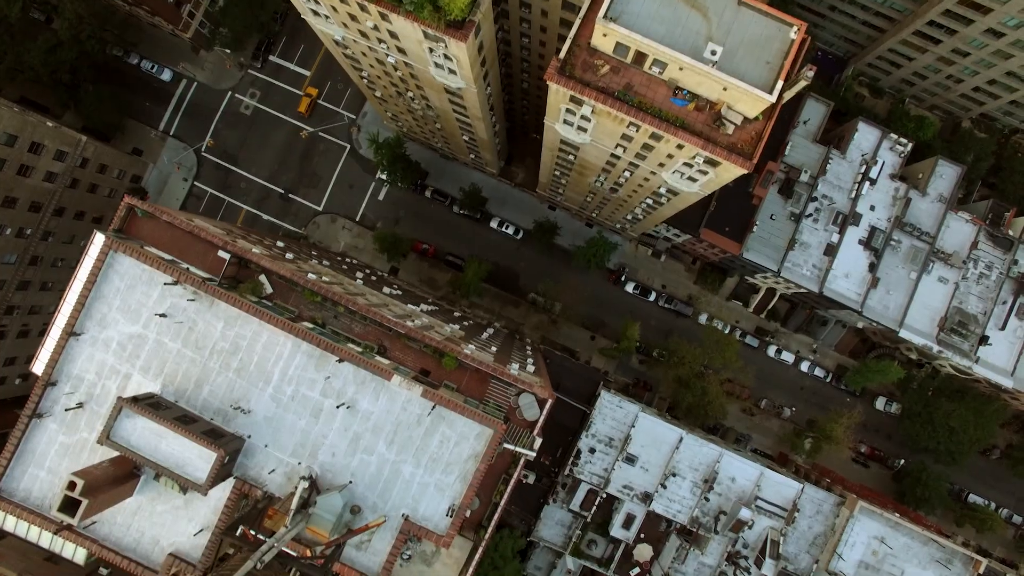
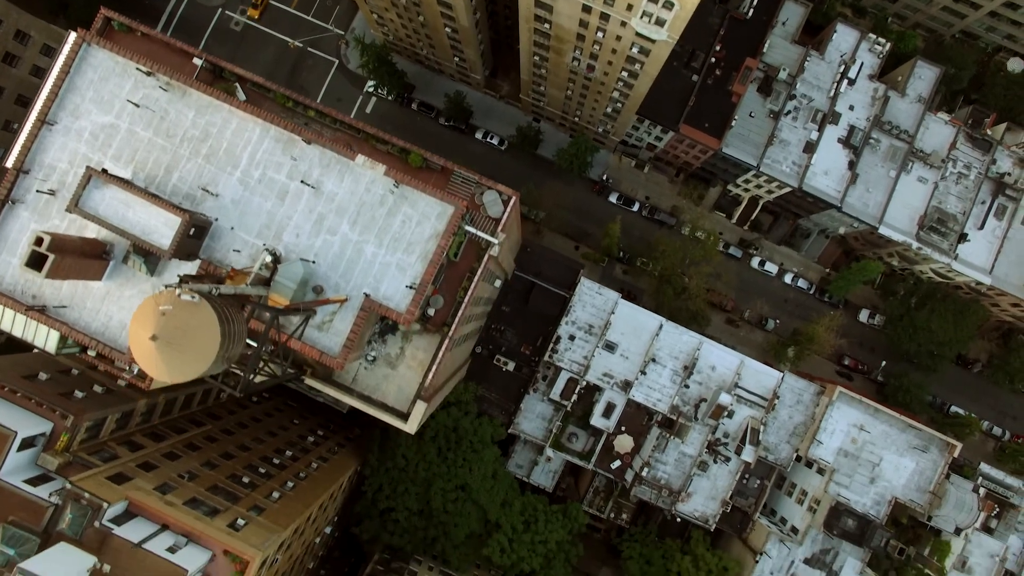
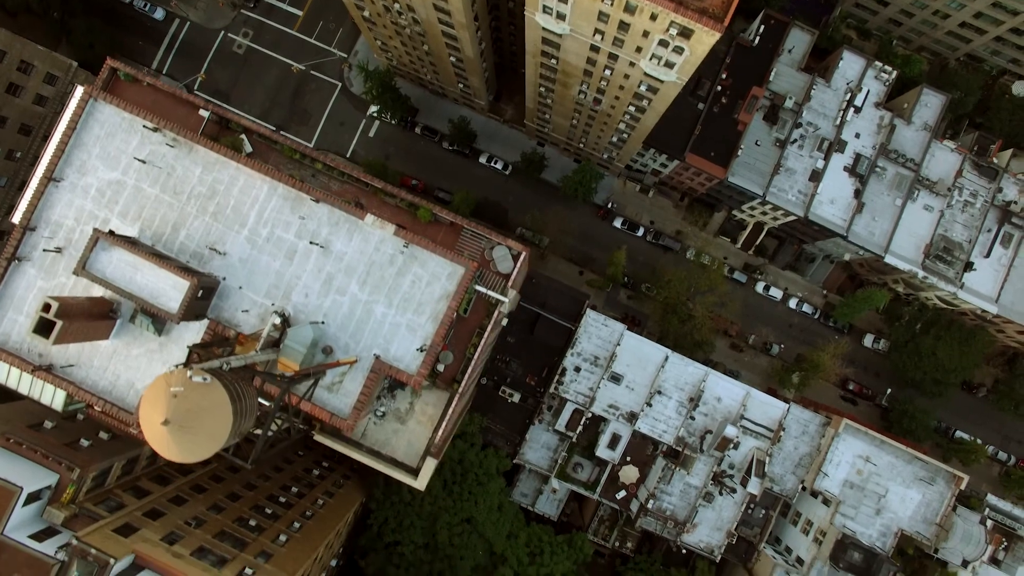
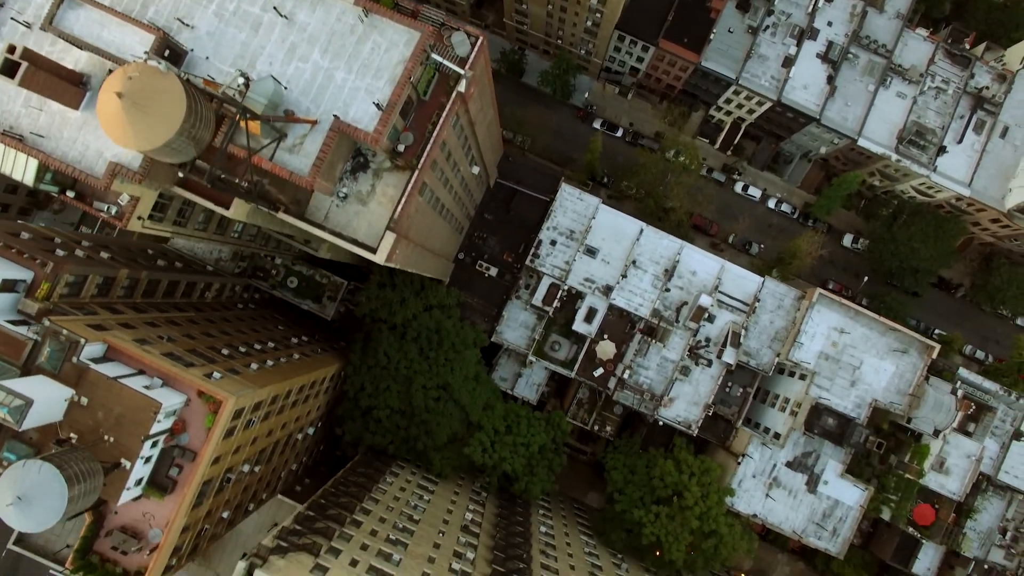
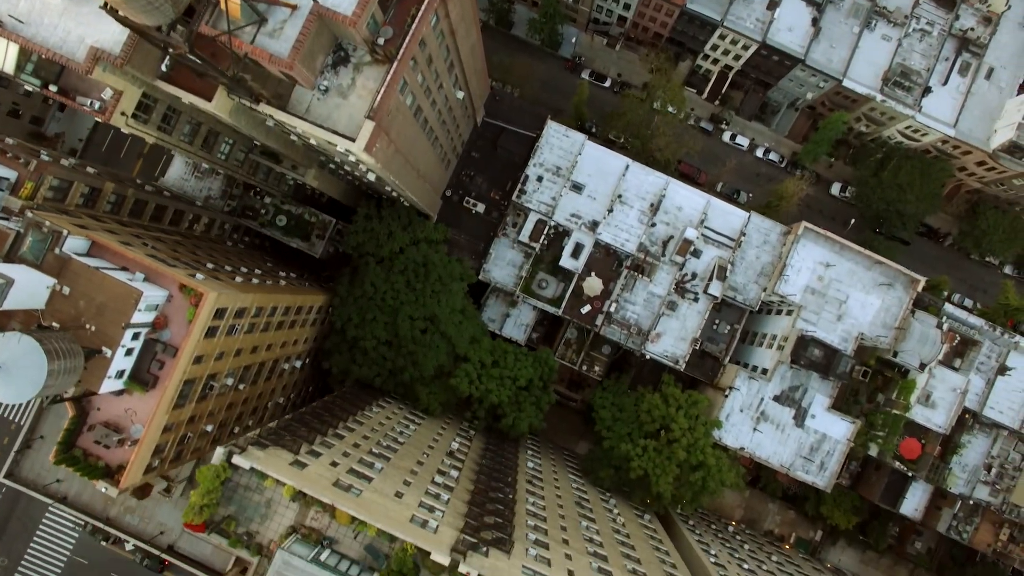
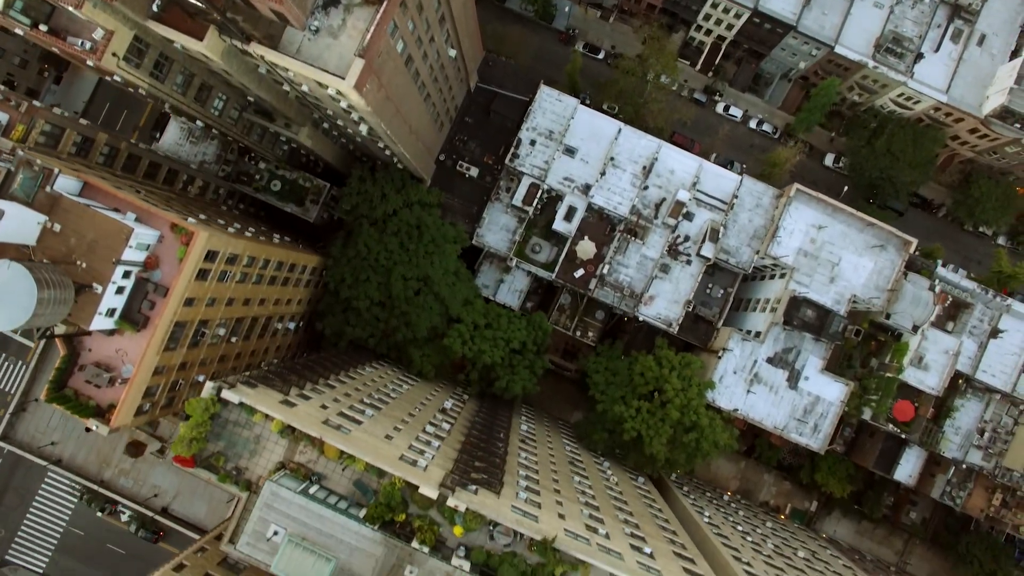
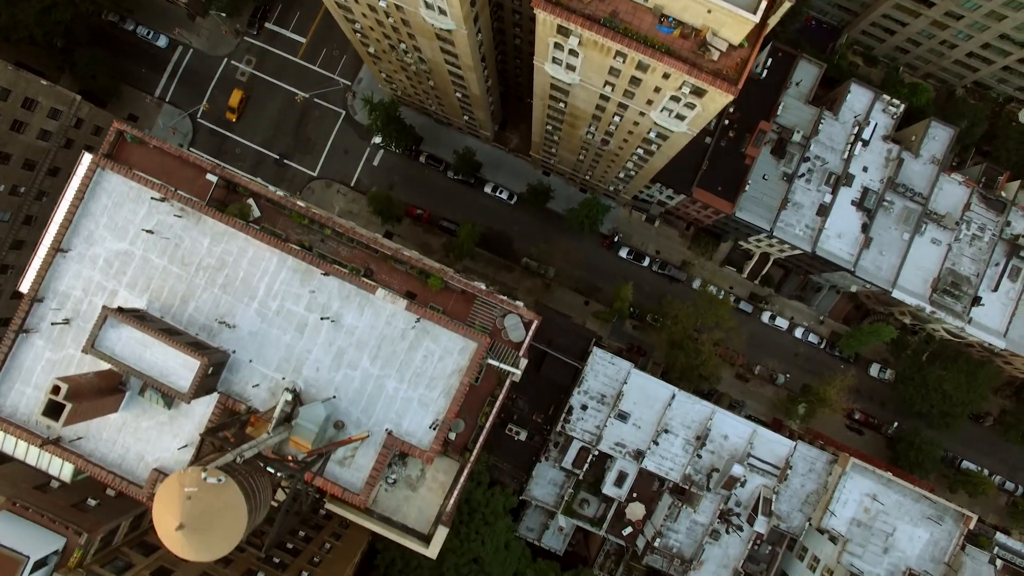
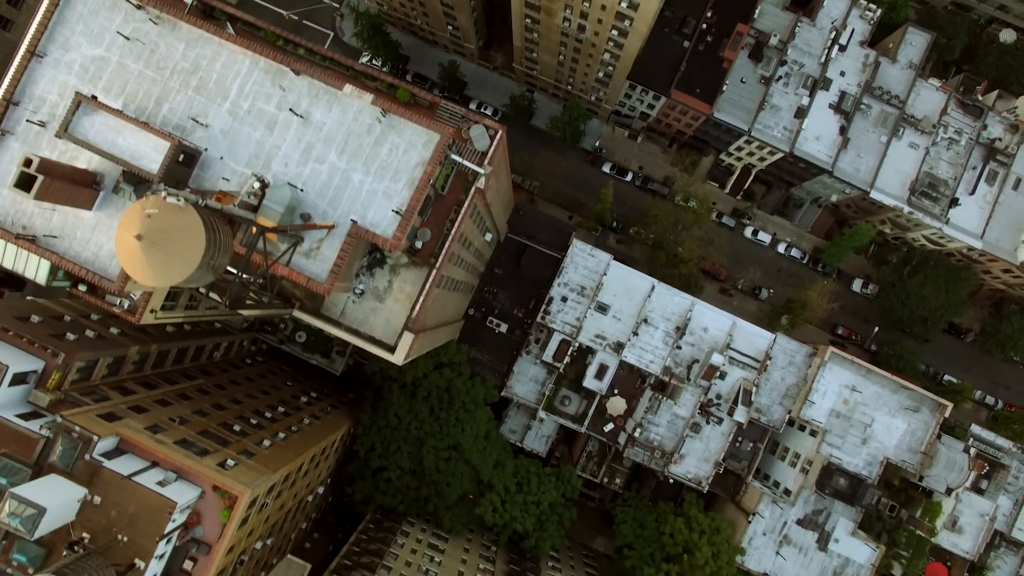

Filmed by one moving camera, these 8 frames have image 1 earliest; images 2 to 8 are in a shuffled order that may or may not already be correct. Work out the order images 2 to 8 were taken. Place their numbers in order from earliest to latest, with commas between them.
7, 3, 2, 8, 4, 5, 6
